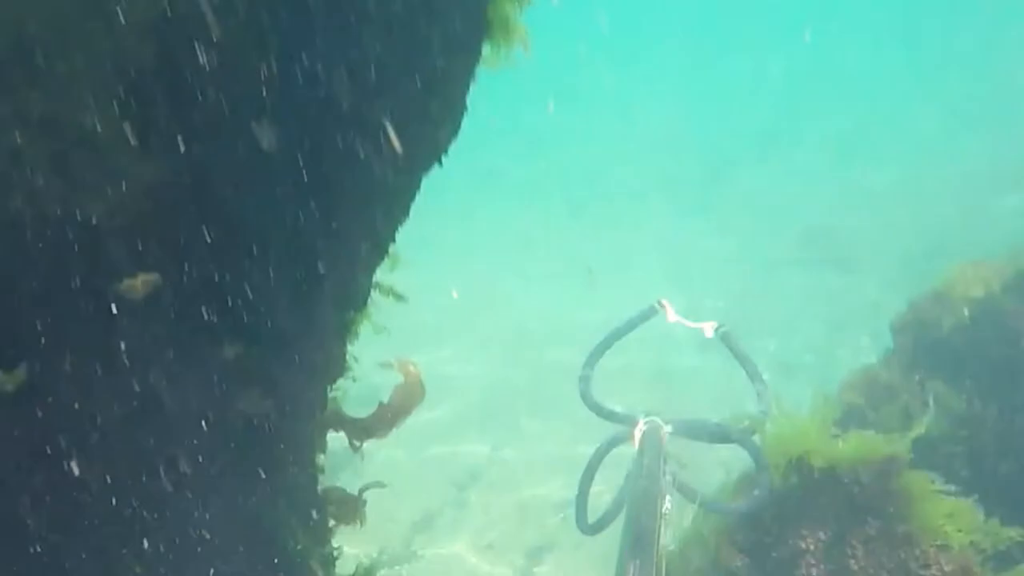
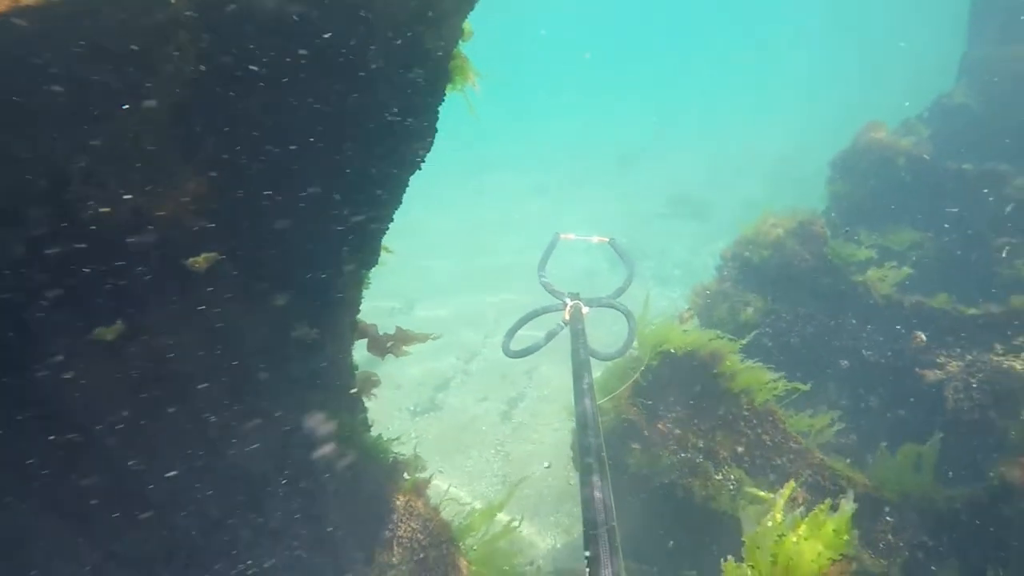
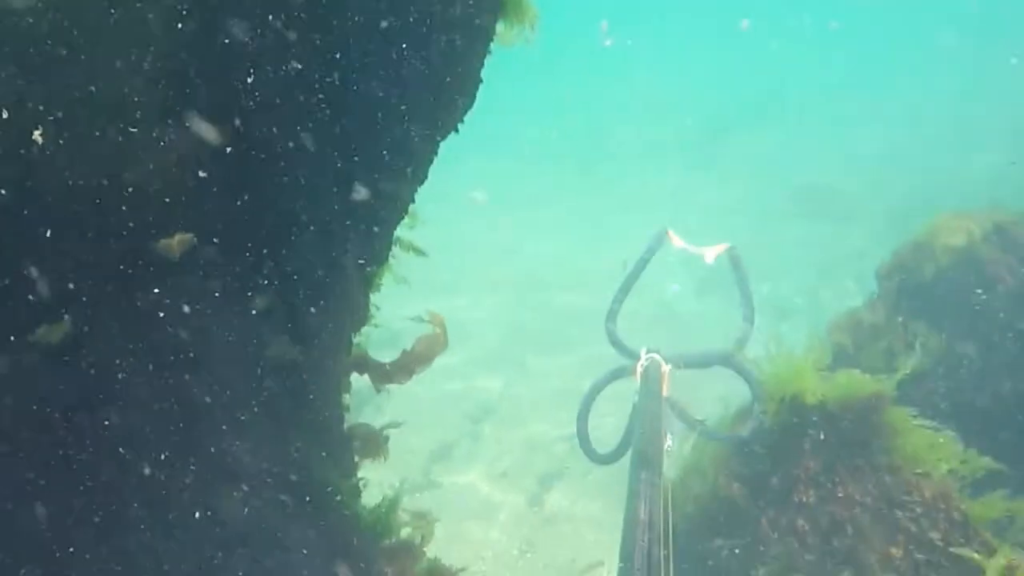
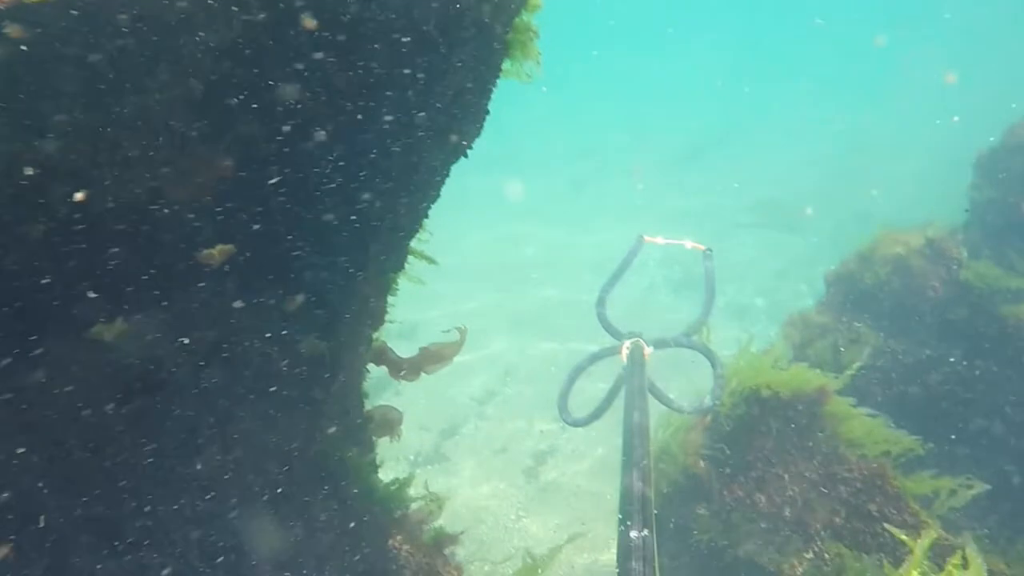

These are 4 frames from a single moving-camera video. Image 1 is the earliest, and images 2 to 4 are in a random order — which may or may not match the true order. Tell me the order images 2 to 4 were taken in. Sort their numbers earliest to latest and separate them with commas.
3, 4, 2
